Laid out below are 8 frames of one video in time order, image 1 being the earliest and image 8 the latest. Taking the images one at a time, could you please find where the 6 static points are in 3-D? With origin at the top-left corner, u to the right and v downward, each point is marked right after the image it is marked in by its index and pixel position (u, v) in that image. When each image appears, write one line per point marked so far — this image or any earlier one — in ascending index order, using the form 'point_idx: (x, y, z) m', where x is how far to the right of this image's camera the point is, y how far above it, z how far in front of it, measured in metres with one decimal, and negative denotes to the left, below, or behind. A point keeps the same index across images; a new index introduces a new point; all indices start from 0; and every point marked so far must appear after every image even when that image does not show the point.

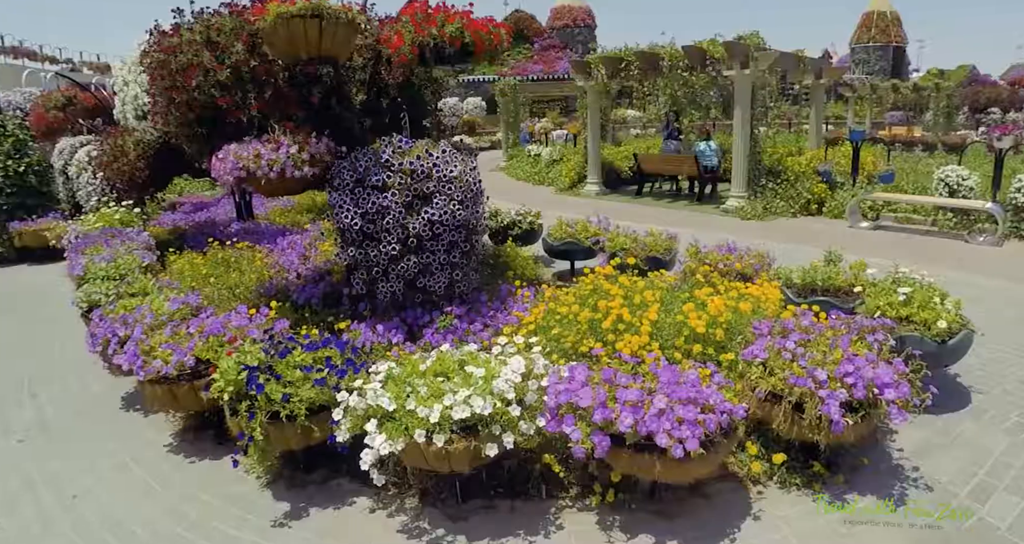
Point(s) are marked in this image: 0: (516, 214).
0: (0.0, +0.7, +8.3) m
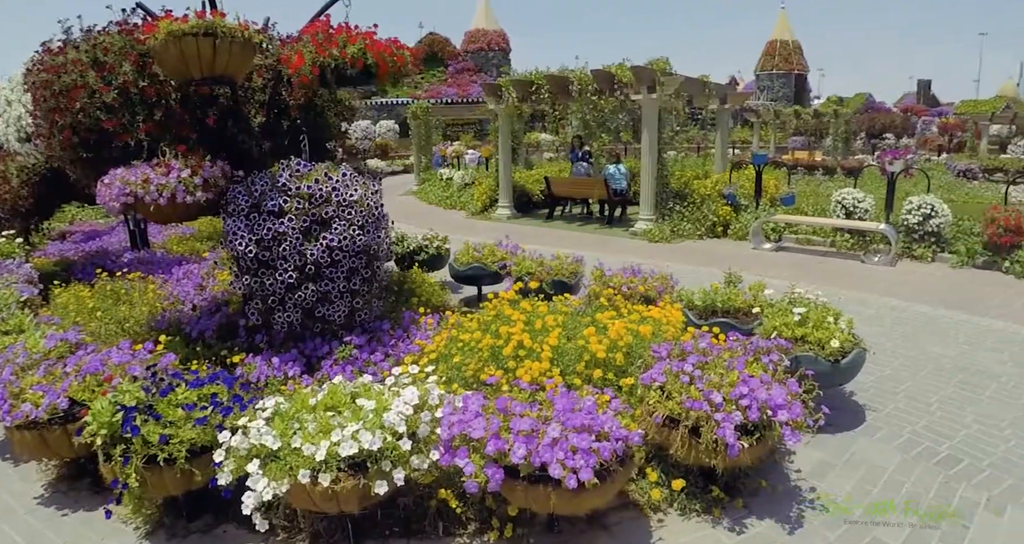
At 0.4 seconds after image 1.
0: (-1.1, +0.4, +8.1) m
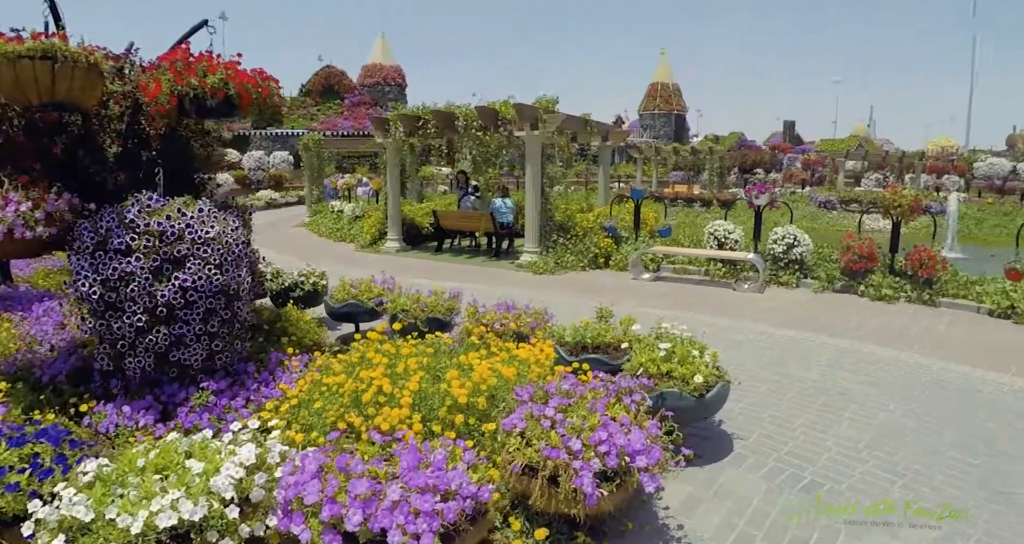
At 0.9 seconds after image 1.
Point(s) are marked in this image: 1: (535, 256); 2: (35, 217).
0: (-2.4, 0.0, +7.7) m
1: (+0.3, +0.2, +9.0) m
2: (-3.8, +0.4, +5.3) m
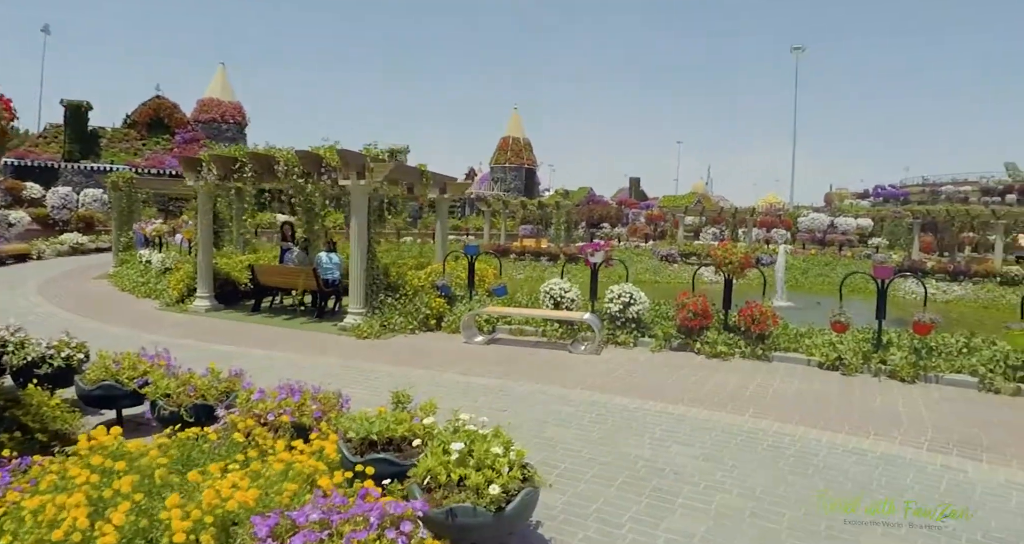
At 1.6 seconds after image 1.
0: (-4.2, -0.7, +6.2) m
1: (-1.8, -0.5, +8.0) m
2: (-5.2, -0.1, +3.7) m
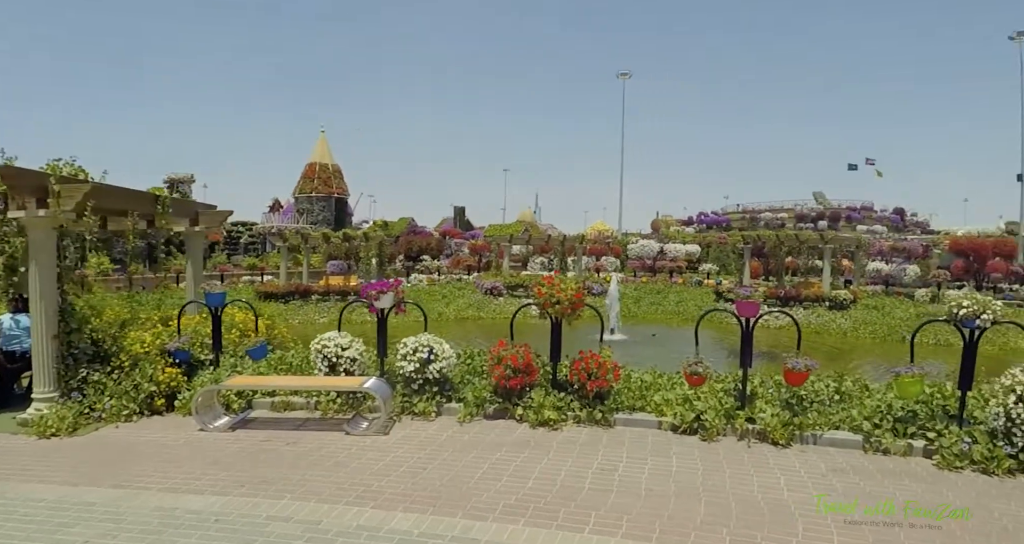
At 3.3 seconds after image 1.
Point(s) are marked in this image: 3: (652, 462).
0: (-5.8, -1.2, +3.1) m
1: (-3.8, -1.1, +5.4) m
2: (-6.1, -0.6, +0.4) m
3: (+0.9, -1.2, +4.4) m
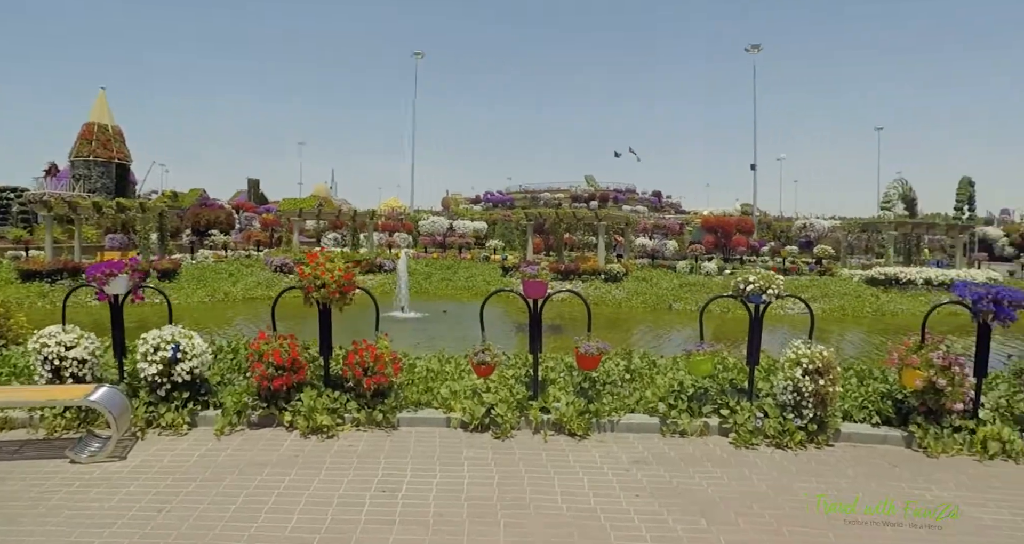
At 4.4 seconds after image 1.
0: (-6.3, -1.3, +0.5) m
1: (-5.2, -1.0, +3.3) m
2: (-5.9, -0.7, -2.2) m
3: (-0.4, -1.1, +3.7) m
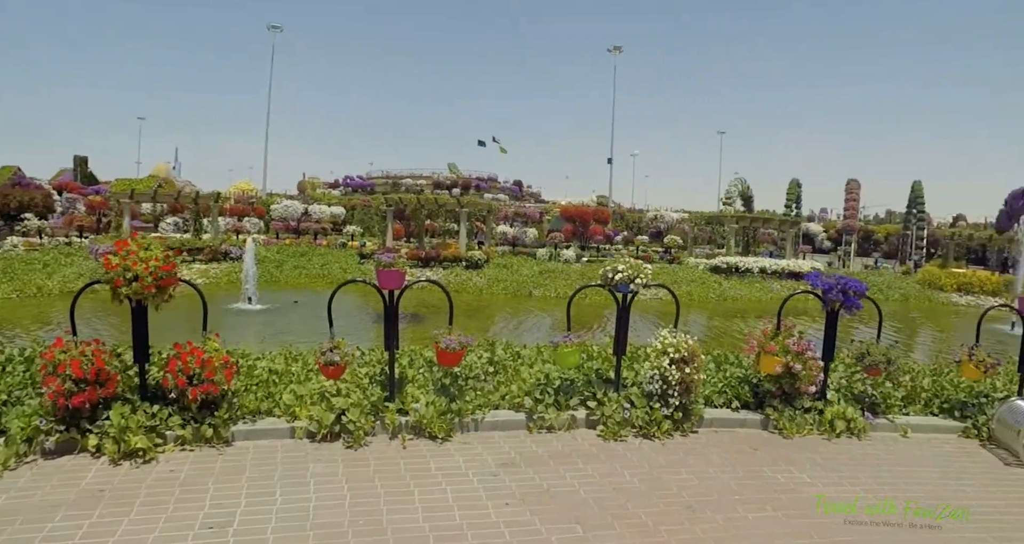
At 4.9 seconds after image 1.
0: (-6.2, -1.4, -1.2) m
1: (-5.7, -1.0, +1.8) m
2: (-5.3, -0.8, -3.7) m
3: (-1.1, -1.1, +3.2) m
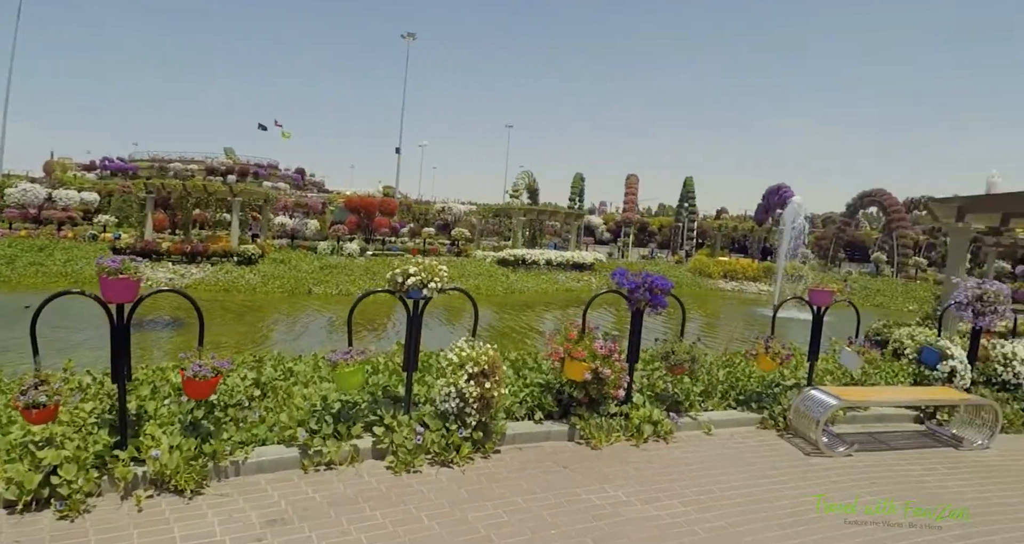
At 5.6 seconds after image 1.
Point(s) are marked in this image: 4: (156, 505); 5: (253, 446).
0: (-5.4, -1.6, -3.6) m
1: (-5.8, -1.2, -0.6) m
2: (-3.7, -1.0, -5.8) m
3: (-1.9, -1.1, +2.1) m
4: (-1.6, -1.0, +3.0) m
5: (-1.3, -0.9, +3.4) m
